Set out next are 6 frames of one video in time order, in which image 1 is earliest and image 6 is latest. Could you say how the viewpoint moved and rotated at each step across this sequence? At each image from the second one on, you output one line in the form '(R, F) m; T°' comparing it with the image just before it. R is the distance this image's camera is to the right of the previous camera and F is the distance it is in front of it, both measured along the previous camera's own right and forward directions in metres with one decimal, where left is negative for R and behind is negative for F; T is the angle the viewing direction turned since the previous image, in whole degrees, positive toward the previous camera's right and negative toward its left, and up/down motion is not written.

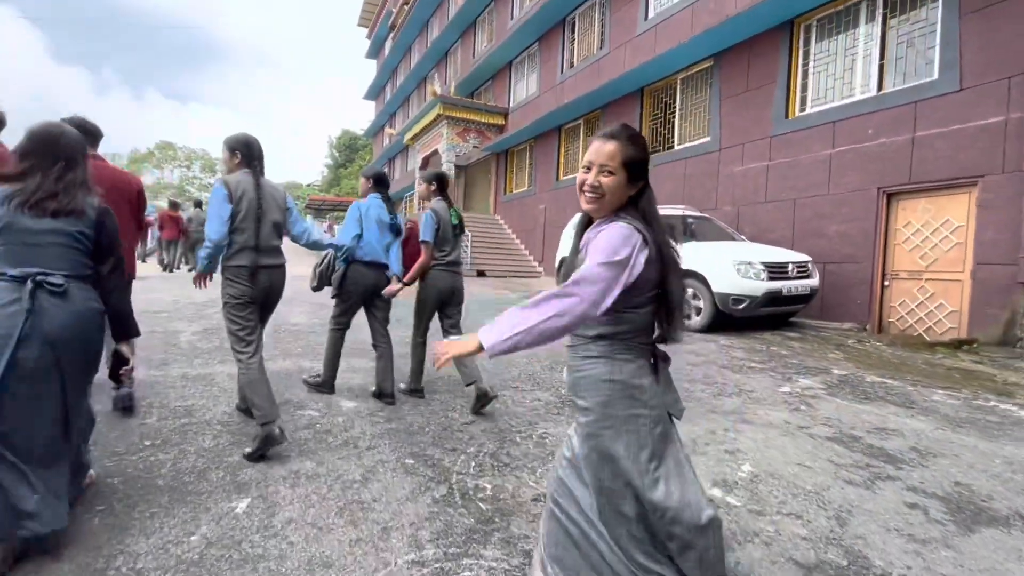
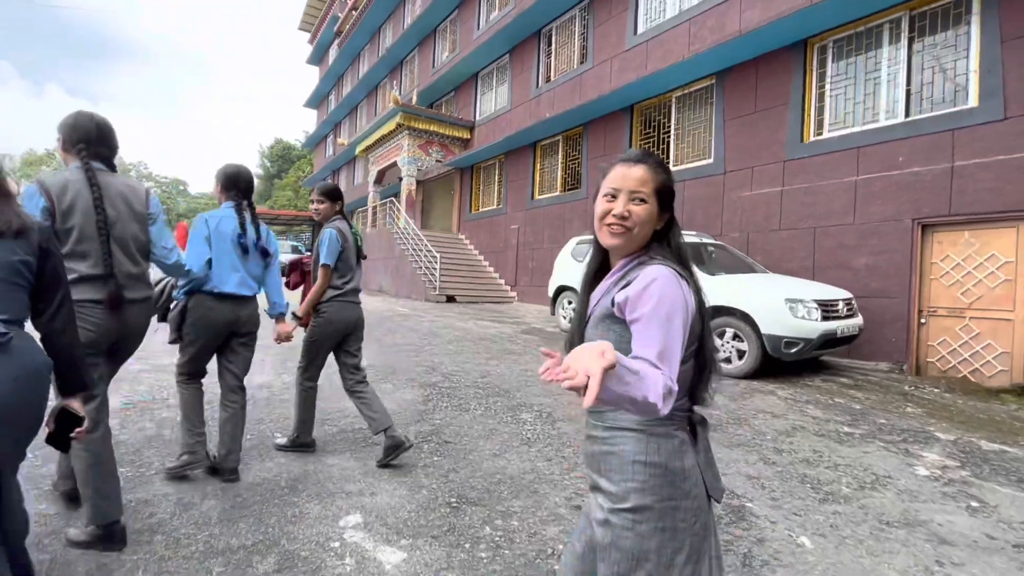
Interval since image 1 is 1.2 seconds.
(-0.8, +1.1) m; +7°
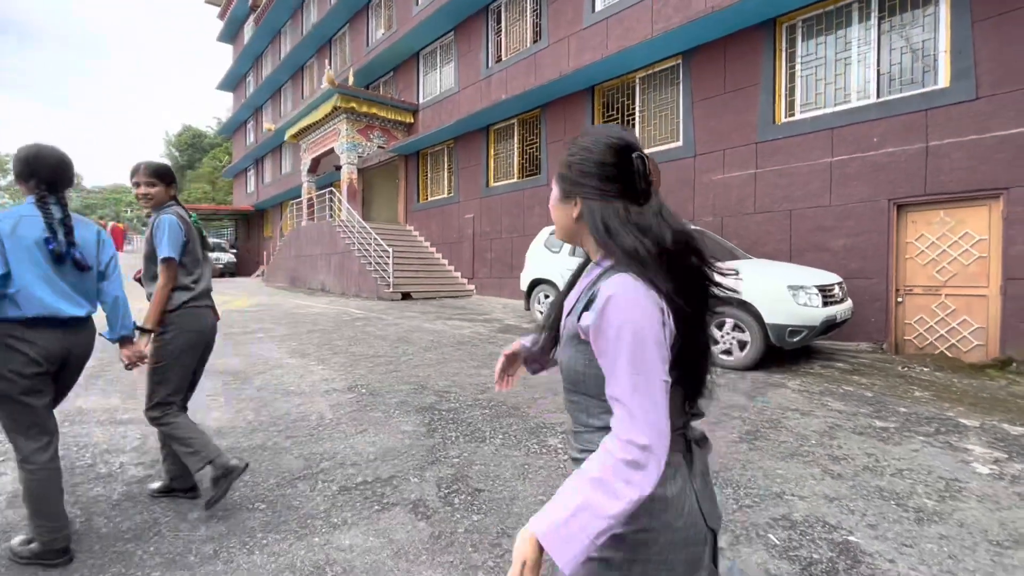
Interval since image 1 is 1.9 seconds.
(-0.5, +0.6) m; +7°
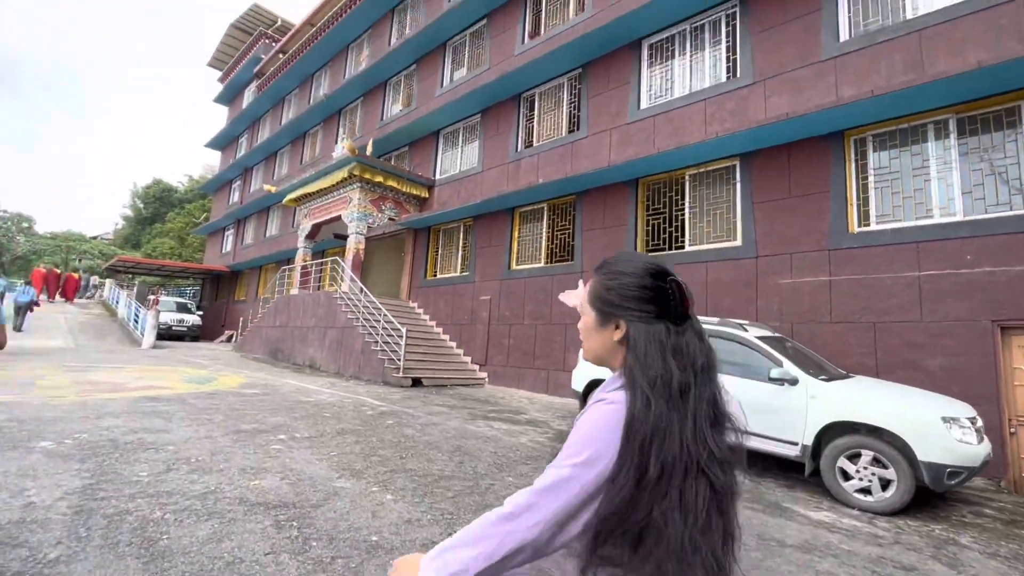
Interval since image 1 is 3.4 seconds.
(-1.3, +0.9) m; +4°
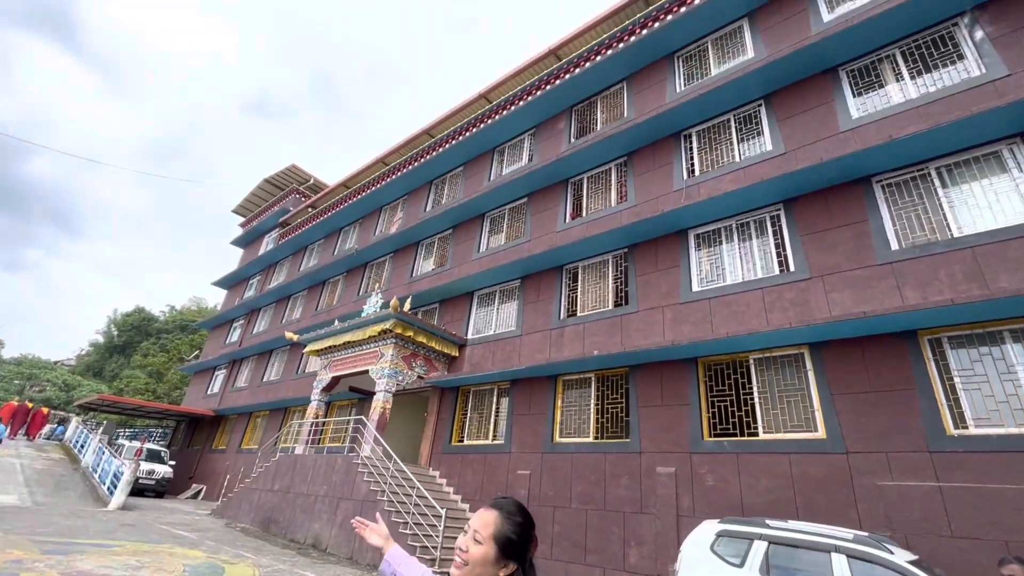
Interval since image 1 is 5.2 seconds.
(-1.5, +0.2) m; +2°
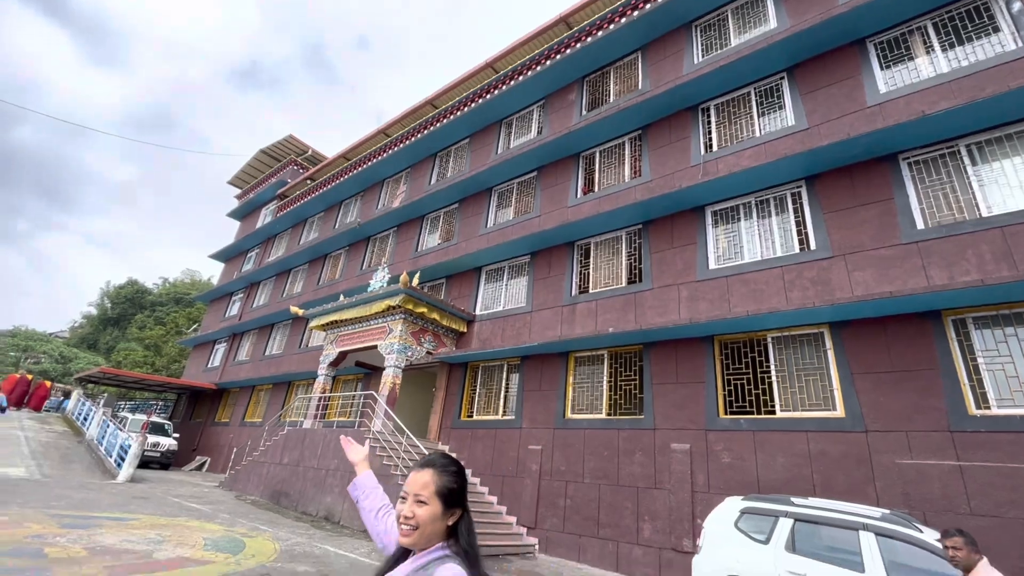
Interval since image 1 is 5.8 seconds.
(-0.4, +0.1) m; +1°
